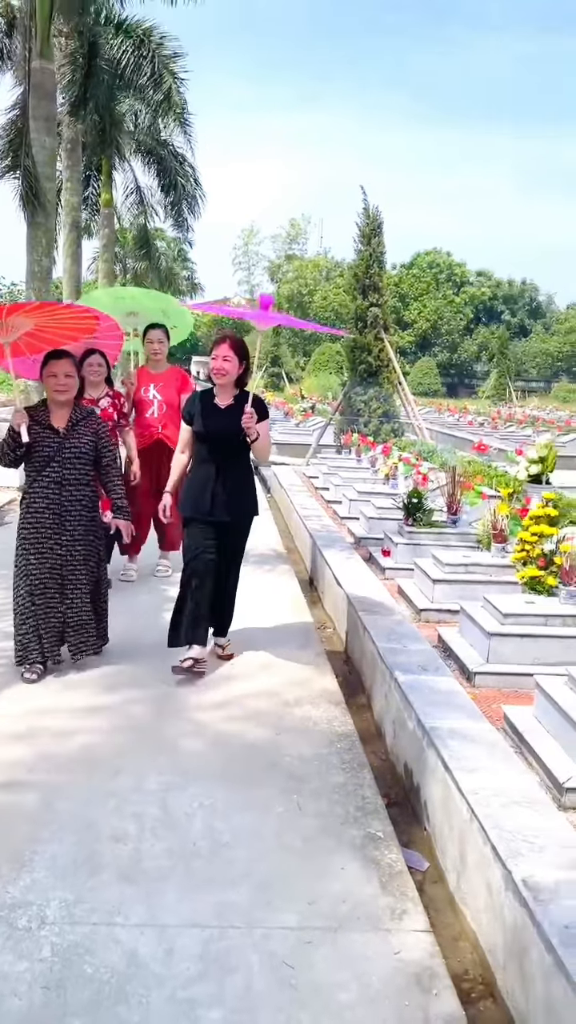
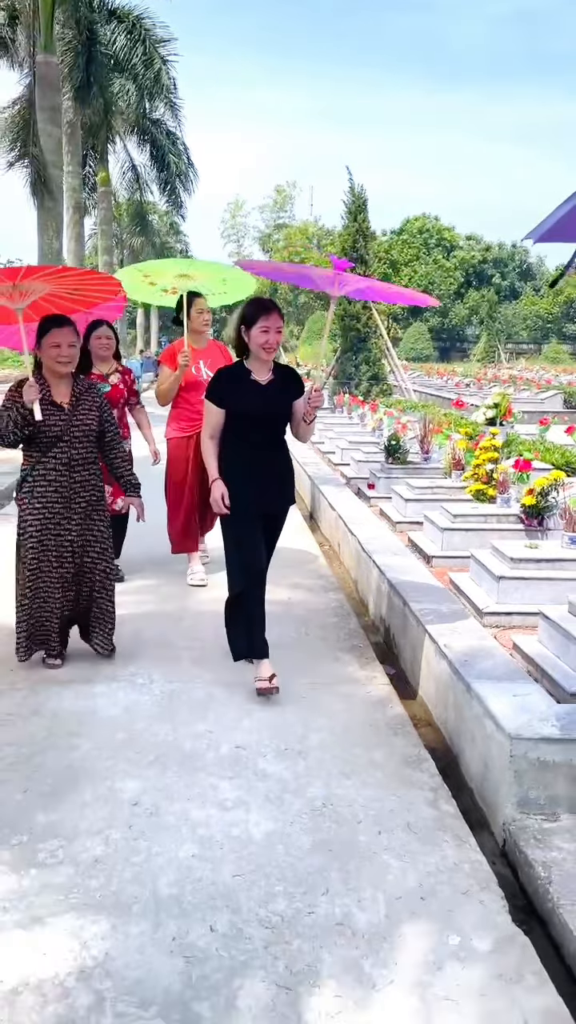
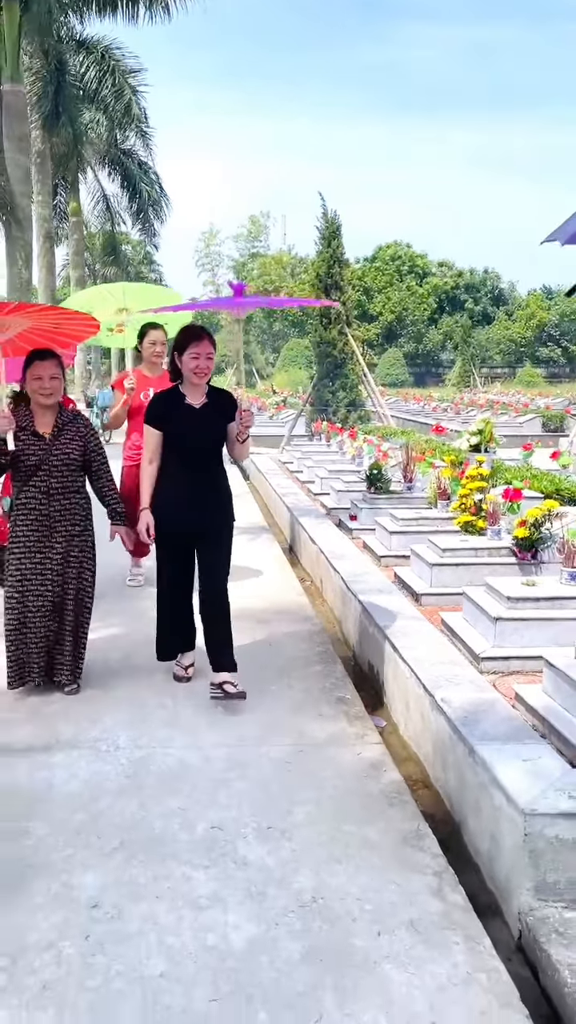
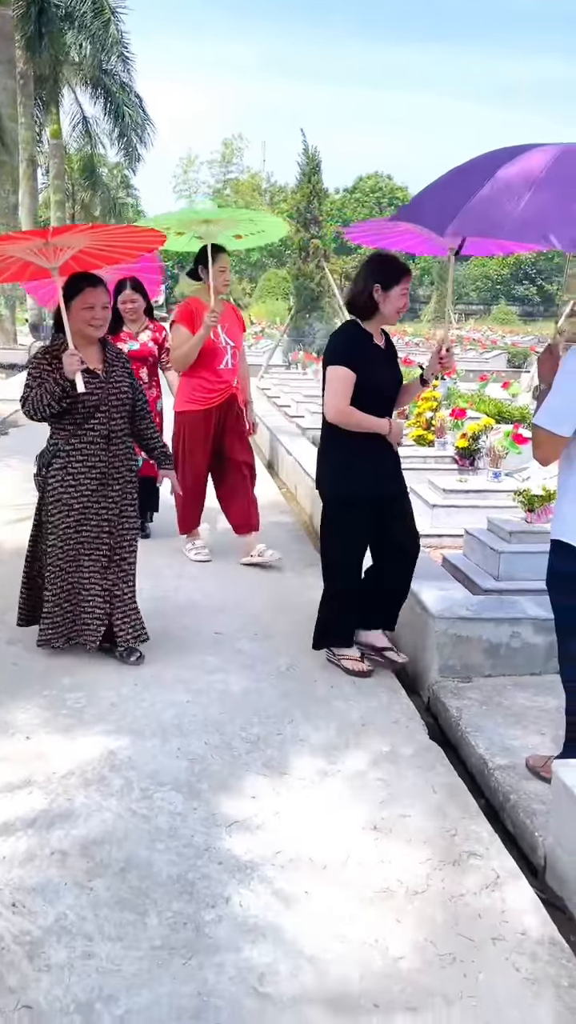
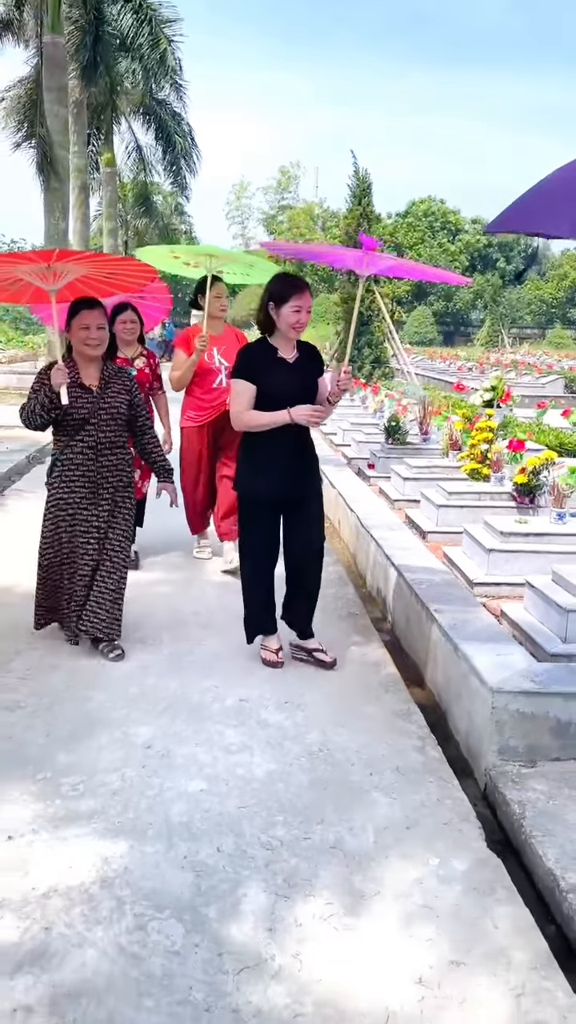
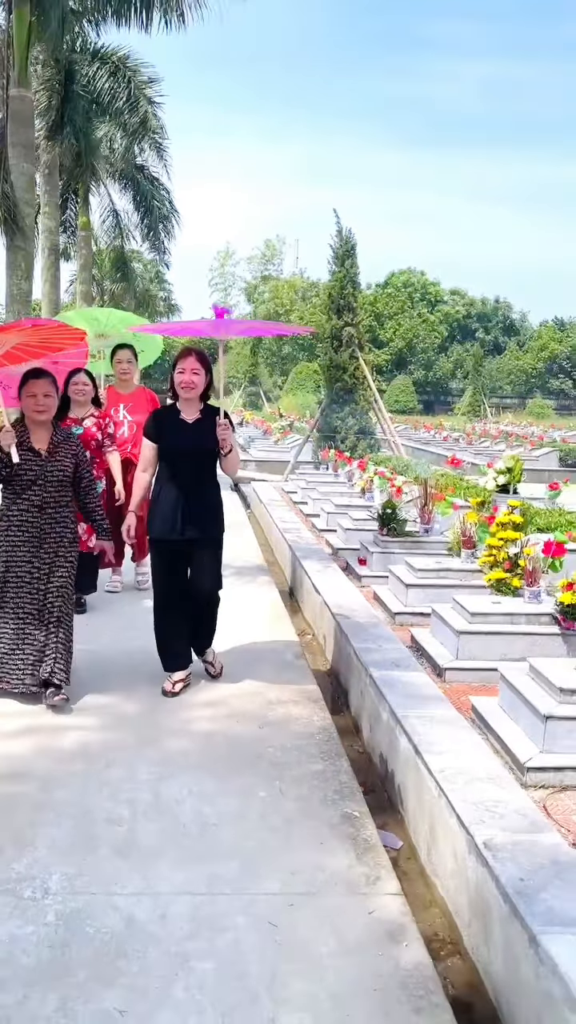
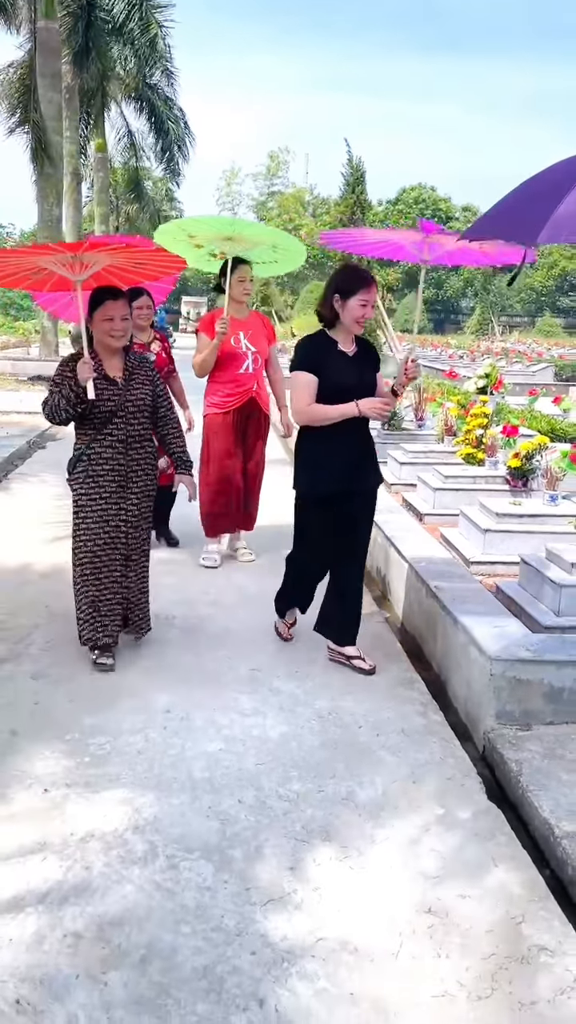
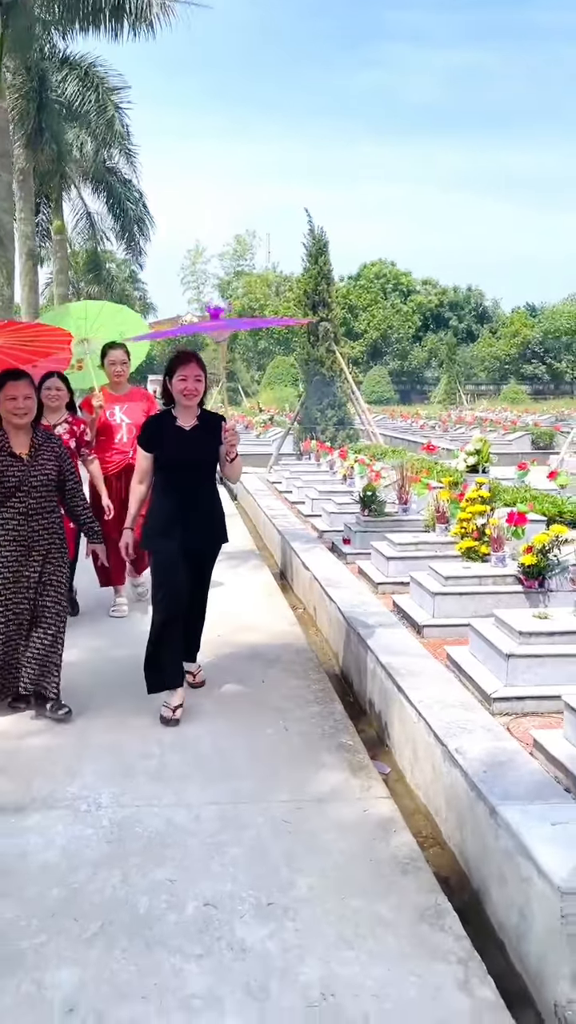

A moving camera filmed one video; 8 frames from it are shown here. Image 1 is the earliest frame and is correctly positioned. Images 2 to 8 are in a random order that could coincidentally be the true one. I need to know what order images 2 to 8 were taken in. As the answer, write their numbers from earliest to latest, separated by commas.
6, 8, 3, 2, 5, 7, 4
